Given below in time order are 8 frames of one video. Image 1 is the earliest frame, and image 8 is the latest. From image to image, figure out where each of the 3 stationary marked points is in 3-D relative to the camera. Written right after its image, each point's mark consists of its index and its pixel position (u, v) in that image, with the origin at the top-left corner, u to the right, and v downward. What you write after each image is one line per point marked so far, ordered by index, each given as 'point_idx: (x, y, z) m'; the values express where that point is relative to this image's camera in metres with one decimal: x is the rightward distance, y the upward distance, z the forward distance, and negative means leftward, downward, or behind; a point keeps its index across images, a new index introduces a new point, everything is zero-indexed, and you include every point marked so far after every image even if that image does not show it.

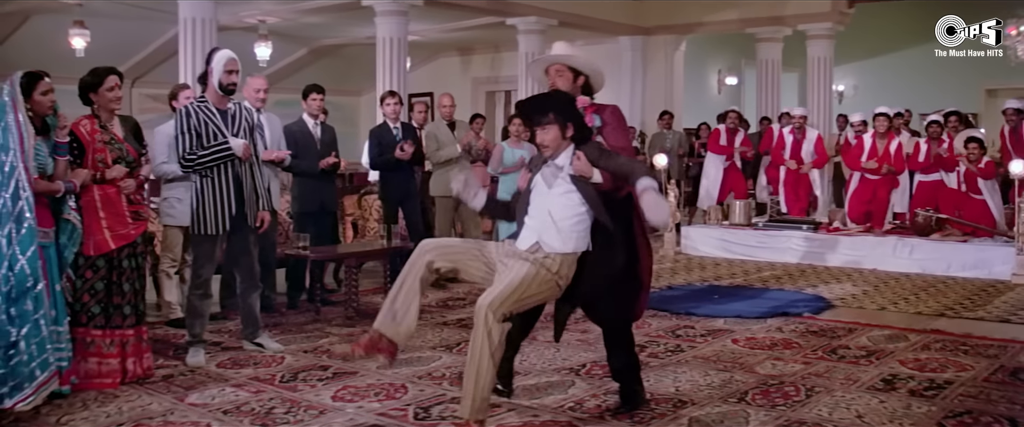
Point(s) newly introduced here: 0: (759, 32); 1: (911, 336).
0: (+3.0, +2.1, +11.1) m
1: (+1.9, -0.6, +4.4) m
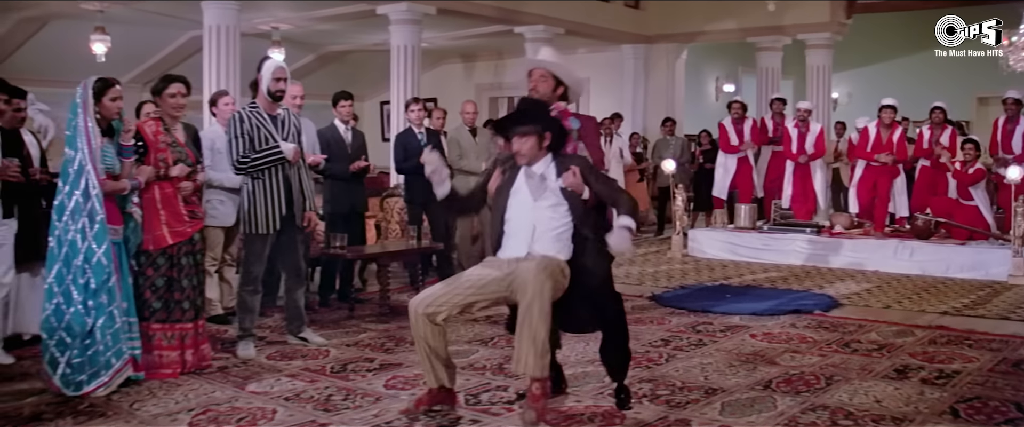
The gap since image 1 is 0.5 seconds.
0: (+3.0, +2.1, +11.4) m
1: (+2.0, -0.6, +4.7) m
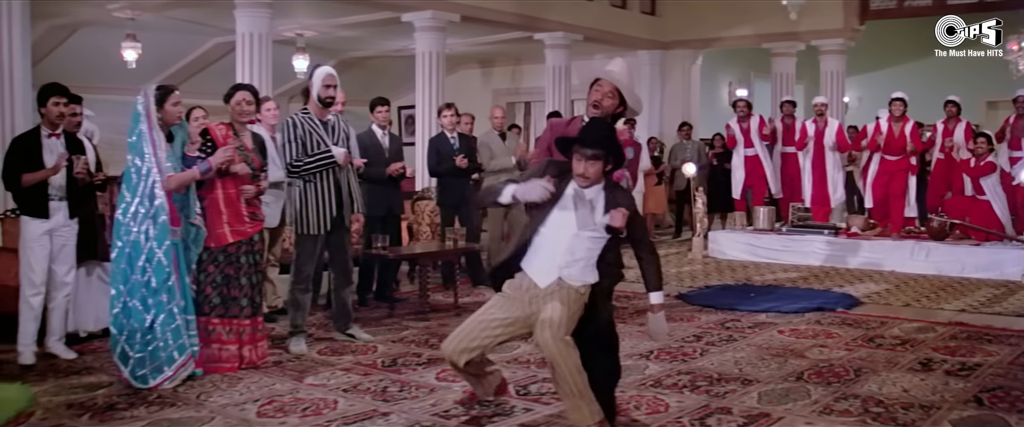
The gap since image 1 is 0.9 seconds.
0: (+3.3, +2.1, +11.7) m
1: (+2.2, -0.6, +4.9) m
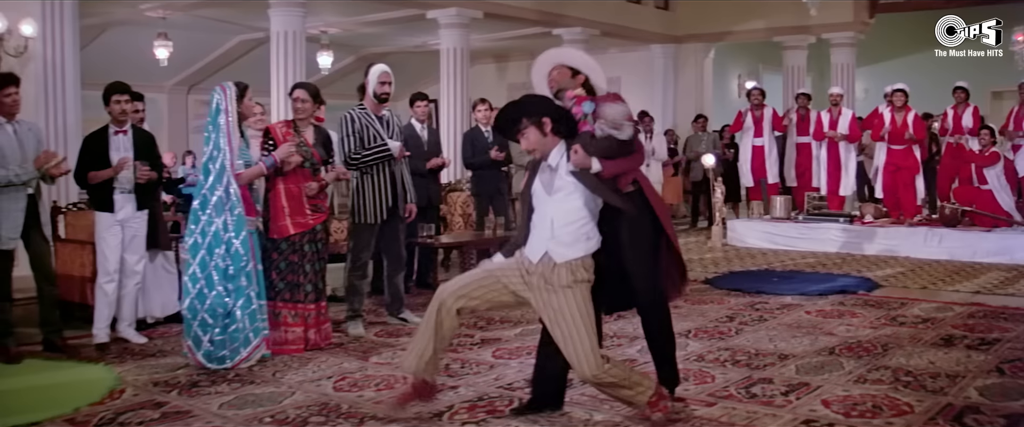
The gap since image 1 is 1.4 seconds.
0: (+3.5, +2.2, +11.9) m
1: (+2.4, -0.5, +5.2) m
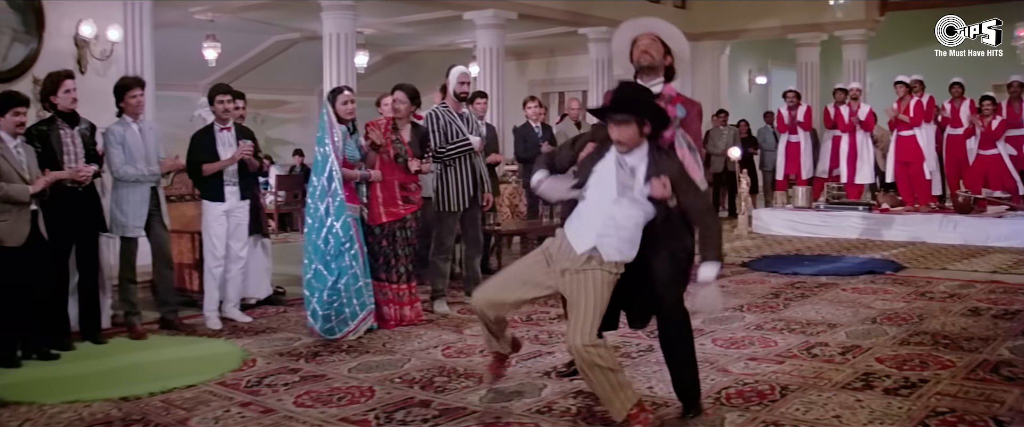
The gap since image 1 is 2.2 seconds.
0: (+3.8, +2.3, +12.5) m
1: (+2.8, -0.4, +5.7) m
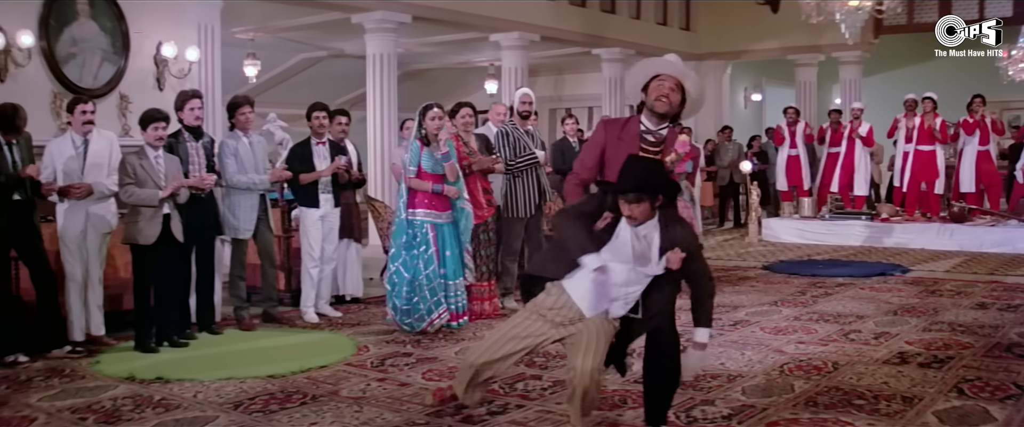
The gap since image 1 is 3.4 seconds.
0: (+4.1, +2.2, +13.3) m
1: (+3.2, -0.5, +6.5) m
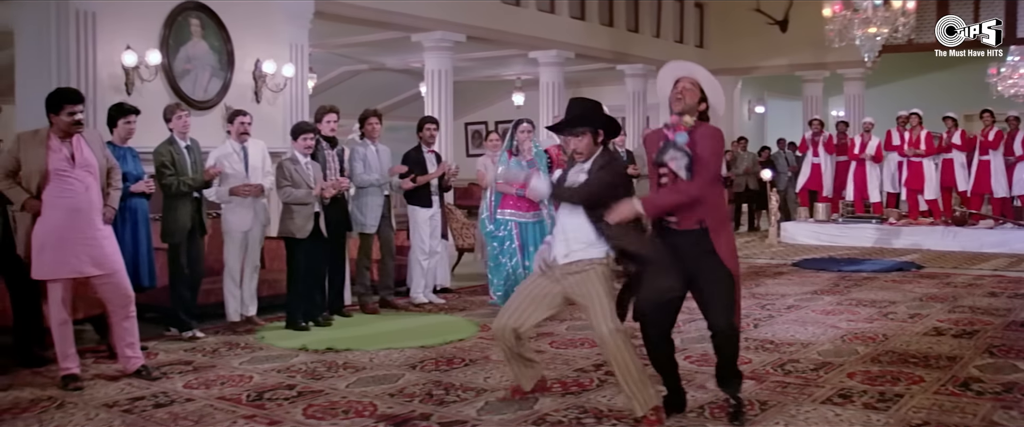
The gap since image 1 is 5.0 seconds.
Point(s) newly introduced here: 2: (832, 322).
0: (+4.5, +2.1, +14.4) m
1: (+3.8, -0.5, +7.6) m
2: (+2.0, -0.7, +5.9) m
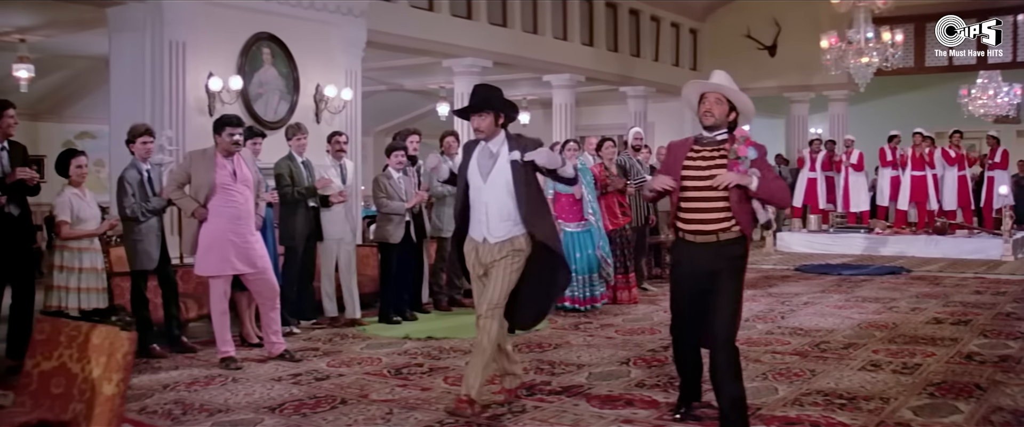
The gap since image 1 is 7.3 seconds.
0: (+4.7, +1.9, +15.7) m
1: (+4.3, -0.6, +8.7) m
2: (+2.5, -0.7, +7.0) m
